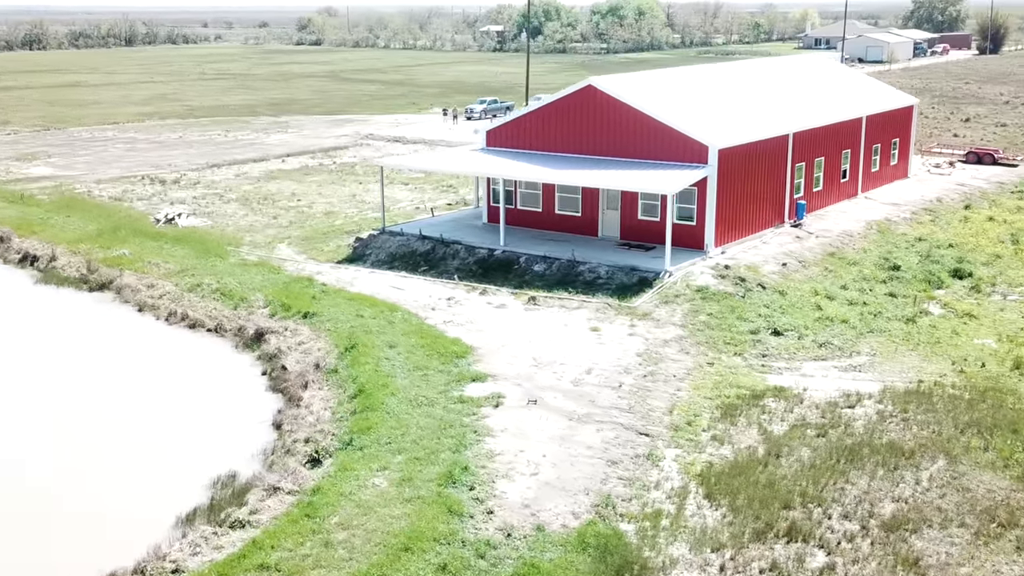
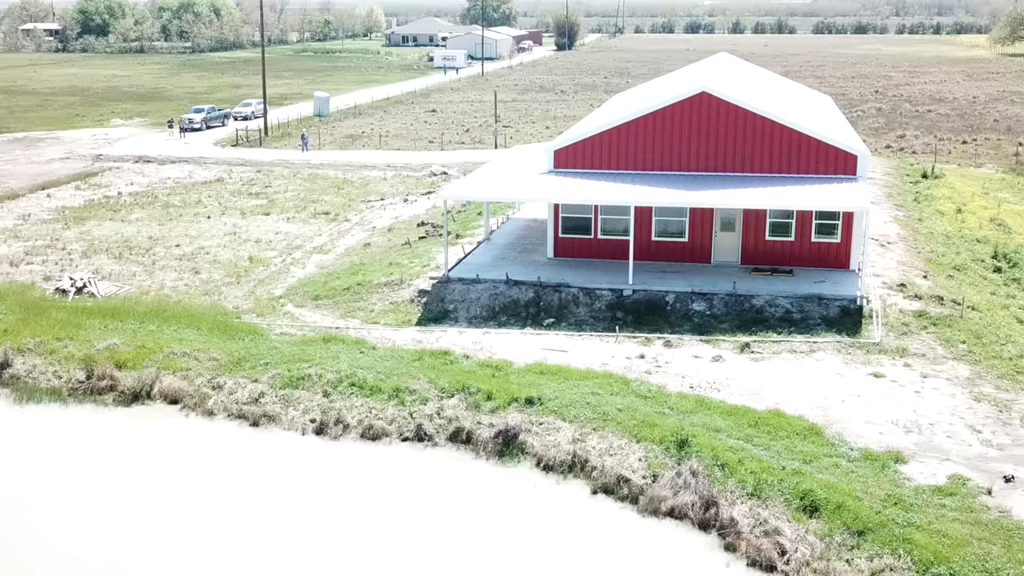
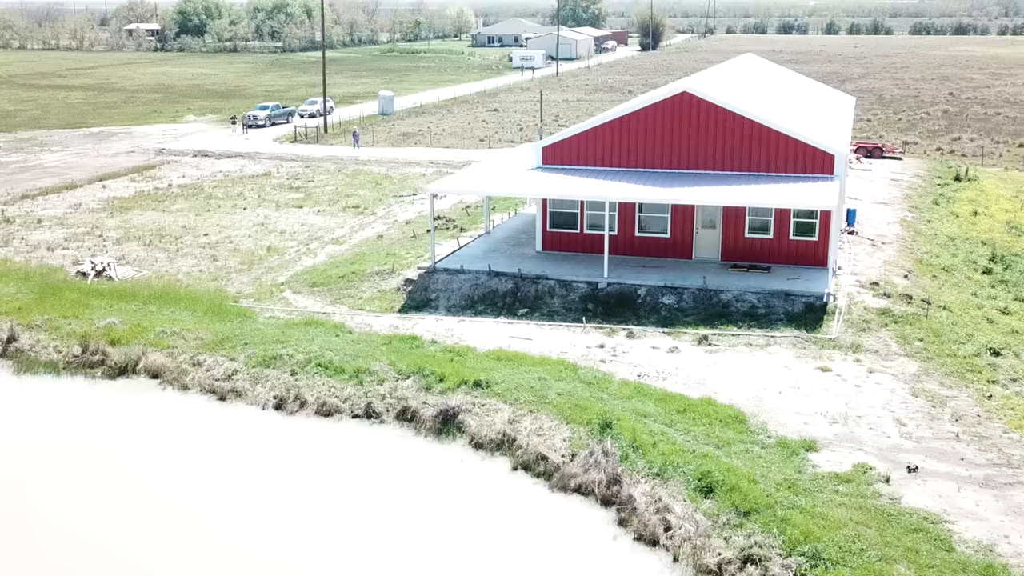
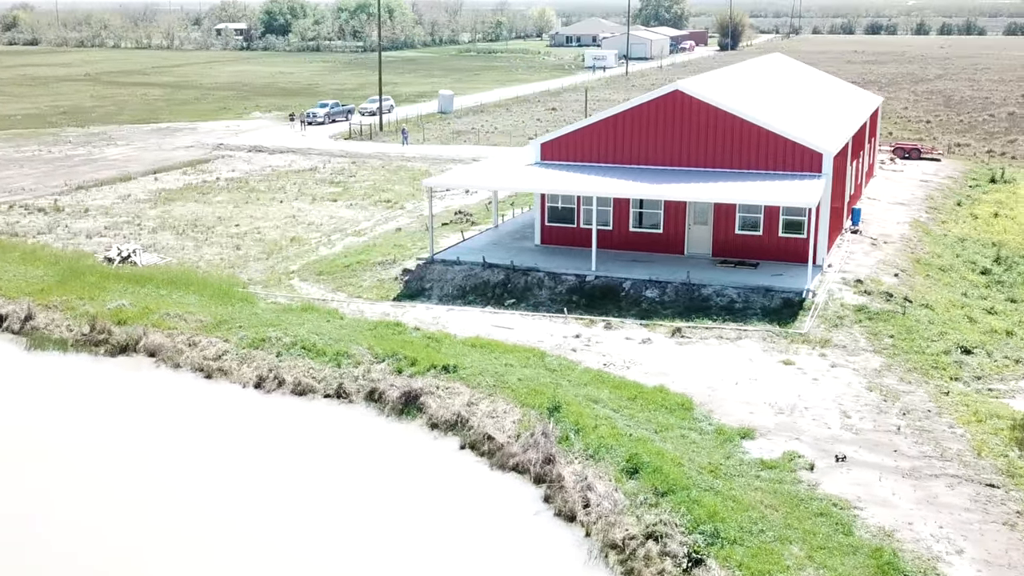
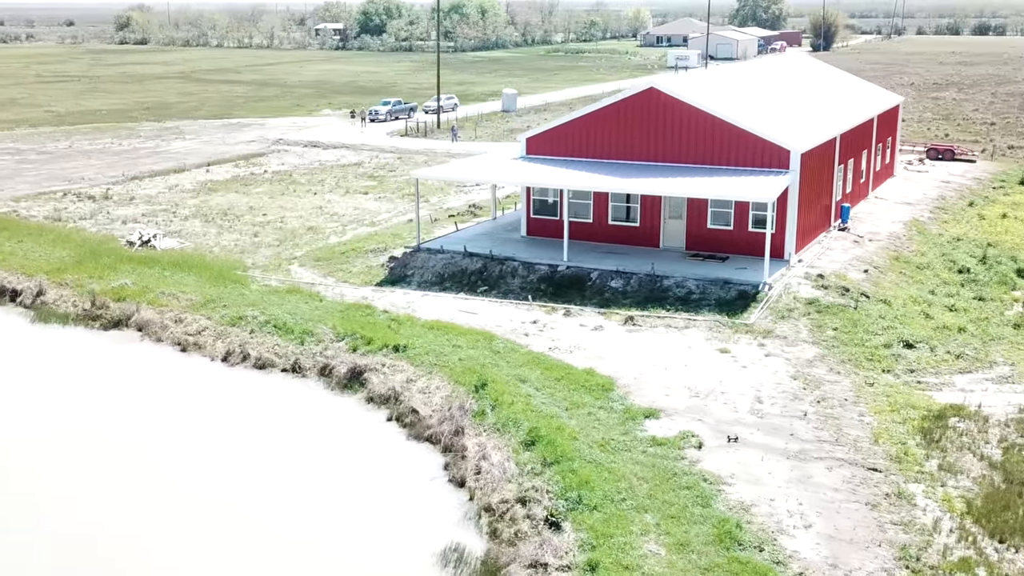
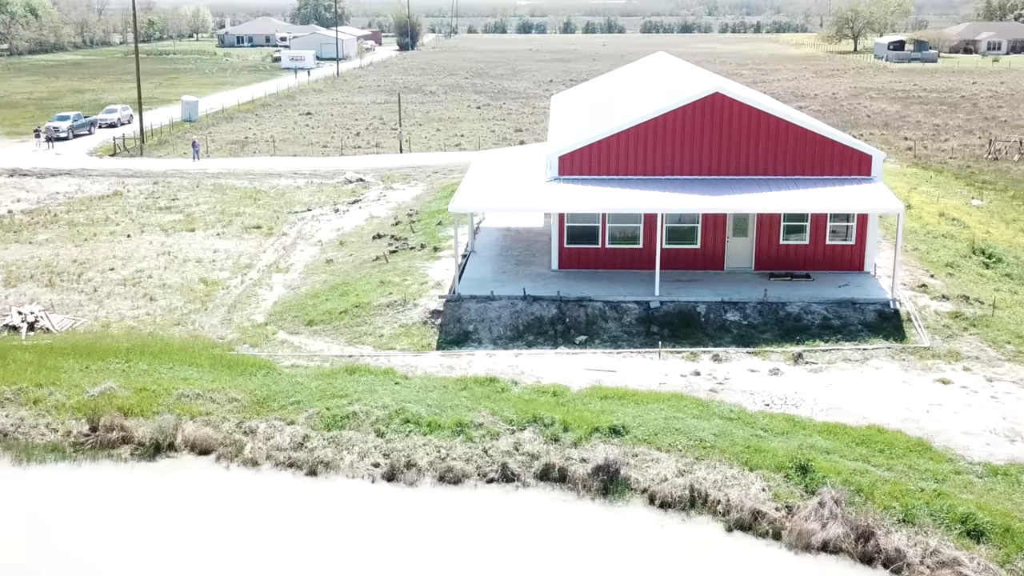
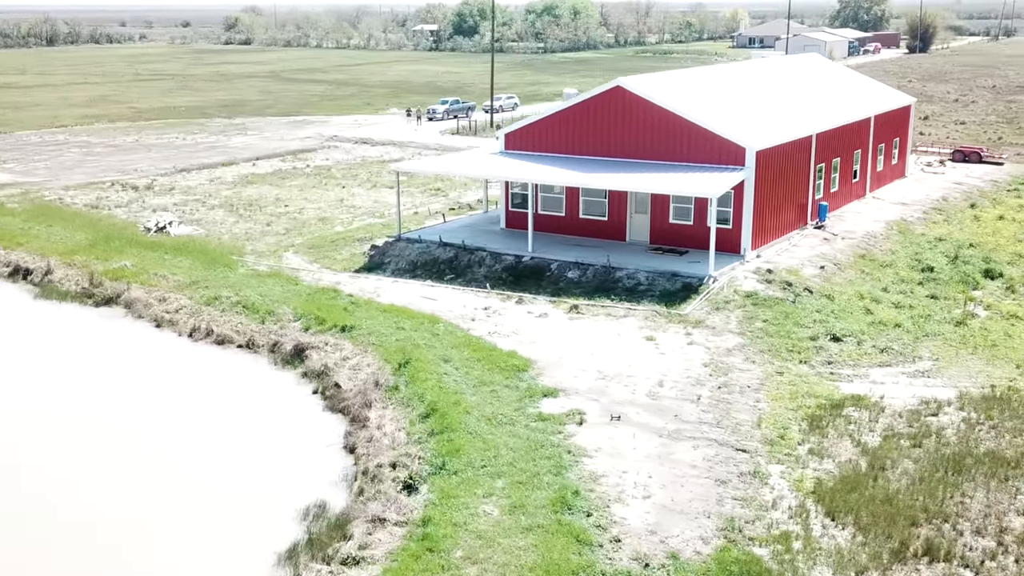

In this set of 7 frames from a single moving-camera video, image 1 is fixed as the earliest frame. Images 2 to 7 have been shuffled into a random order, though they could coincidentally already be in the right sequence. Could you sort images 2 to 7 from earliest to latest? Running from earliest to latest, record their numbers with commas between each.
7, 5, 4, 3, 2, 6
